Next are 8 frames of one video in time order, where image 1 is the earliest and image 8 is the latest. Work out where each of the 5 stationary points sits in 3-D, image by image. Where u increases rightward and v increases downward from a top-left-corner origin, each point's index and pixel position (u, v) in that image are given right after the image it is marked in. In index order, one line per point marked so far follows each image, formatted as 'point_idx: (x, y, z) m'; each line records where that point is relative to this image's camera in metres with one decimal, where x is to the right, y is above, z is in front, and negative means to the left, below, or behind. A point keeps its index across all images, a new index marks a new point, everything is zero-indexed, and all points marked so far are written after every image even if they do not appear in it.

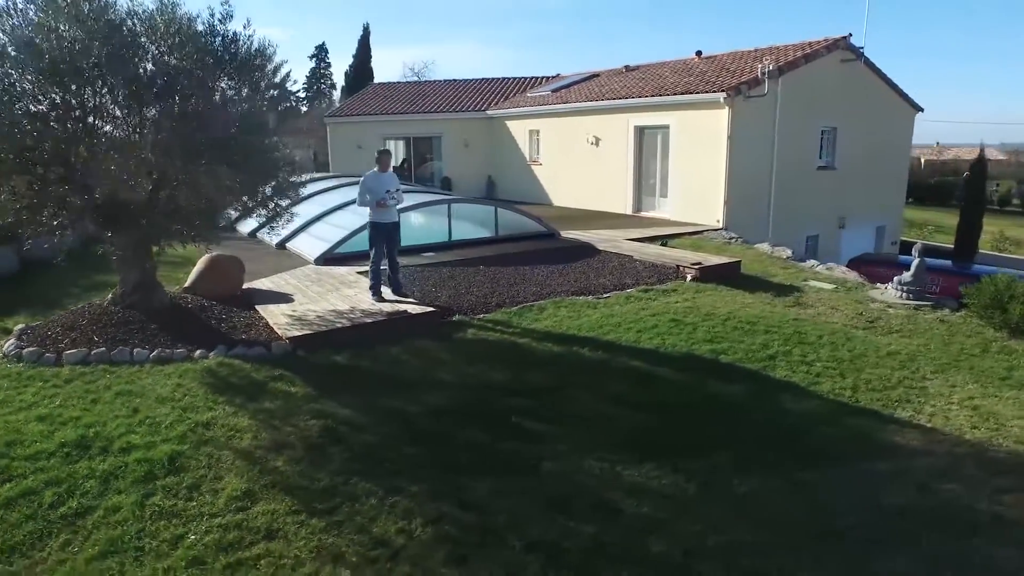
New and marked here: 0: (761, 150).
0: (+5.3, +2.9, +13.3) m
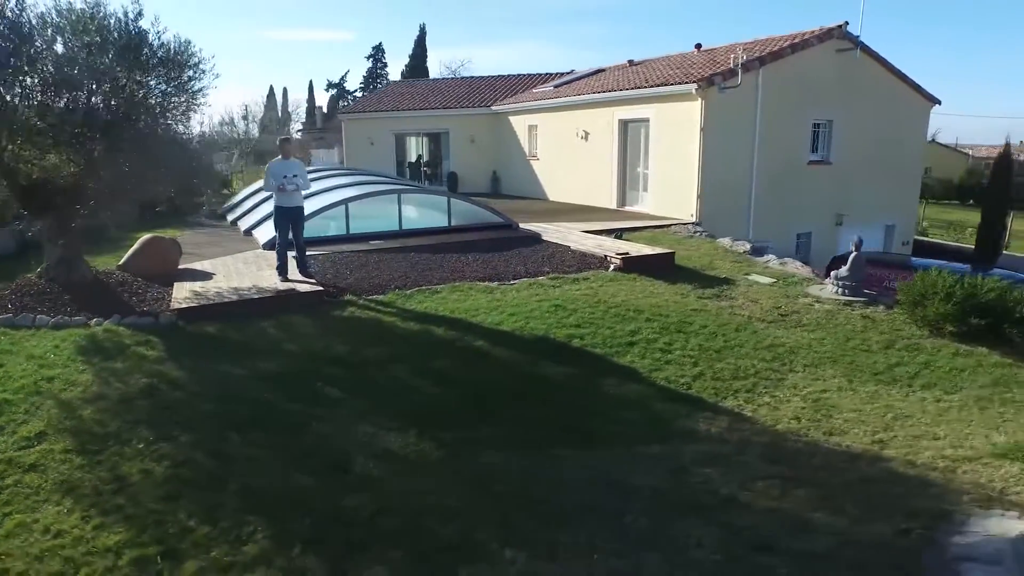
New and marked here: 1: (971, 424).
0: (+4.7, +3.0, +13.0) m
1: (+3.7, -1.1, +5.1) m
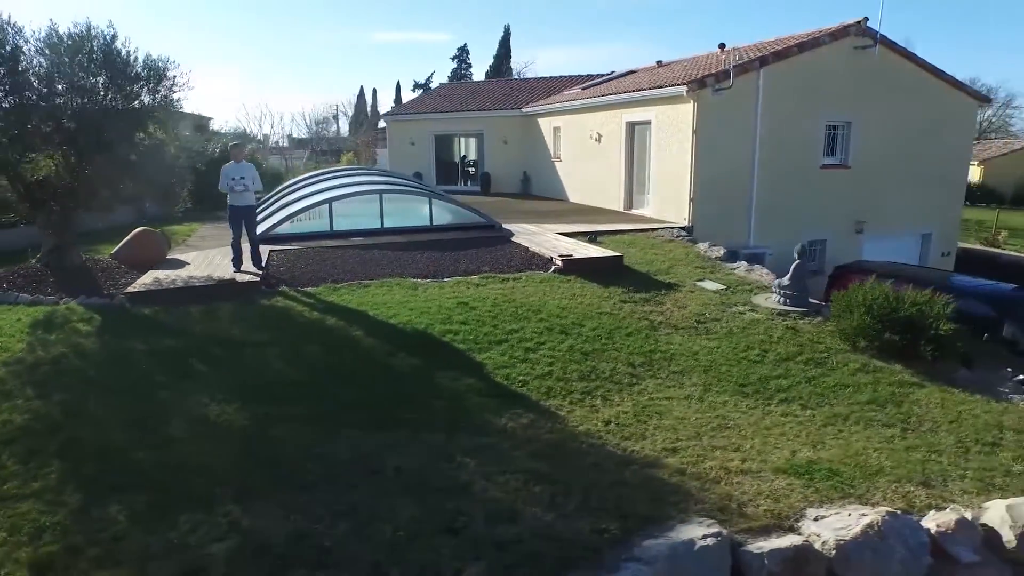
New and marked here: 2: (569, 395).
0: (+4.6, +2.9, +12.7) m
1: (+2.2, -1.2, +5.0) m
2: (+0.5, -1.0, +5.6) m
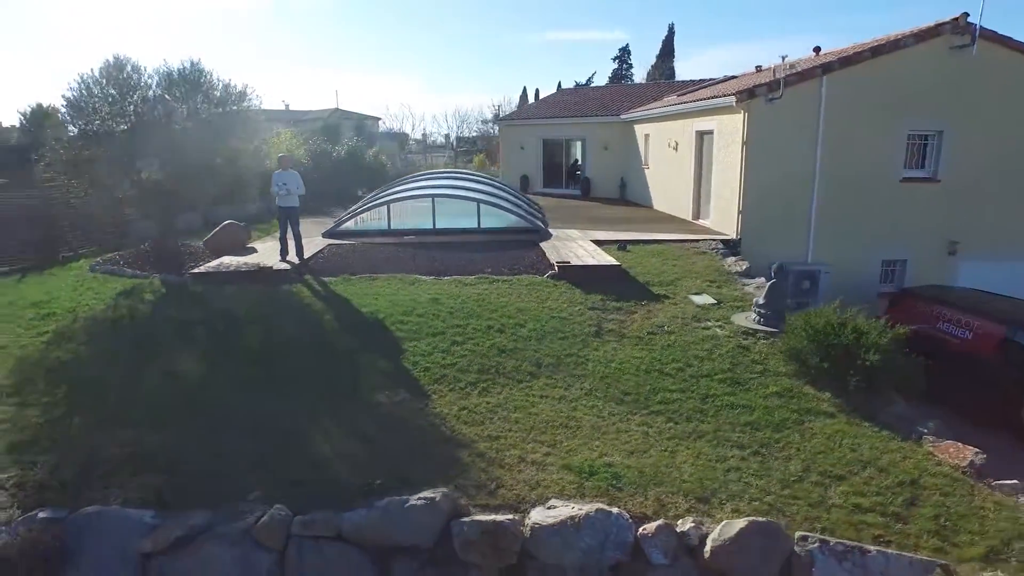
0: (+5.5, +2.5, +12.1) m
1: (+0.9, -1.3, +5.4) m
2: (-0.6, -1.0, +6.4) m
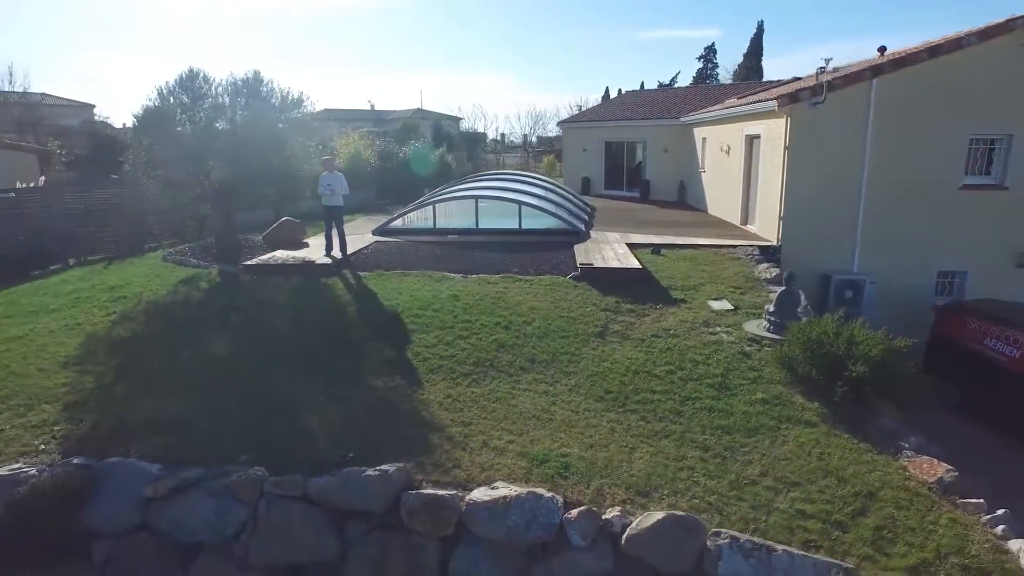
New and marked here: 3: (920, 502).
0: (+6.2, +2.3, +11.7) m
1: (+0.6, -1.4, +5.7) m
2: (-0.7, -1.0, +6.9) m
3: (+3.2, -1.7, +4.9) m
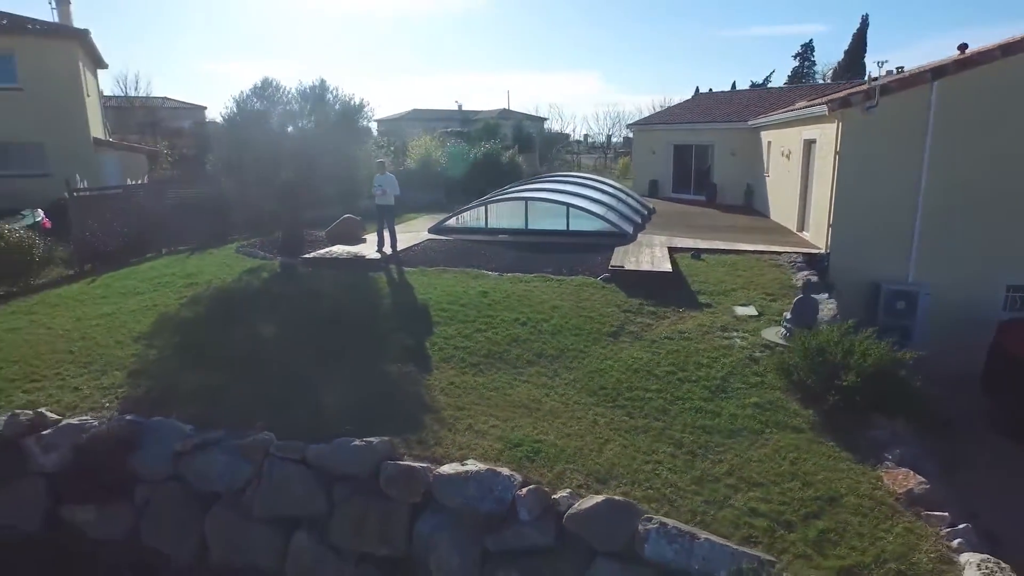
0: (+6.9, +2.1, +11.3) m
1: (+0.5, -1.4, +6.1) m
2: (-0.6, -0.9, +7.5) m
3: (+2.9, -1.8, +4.9) m
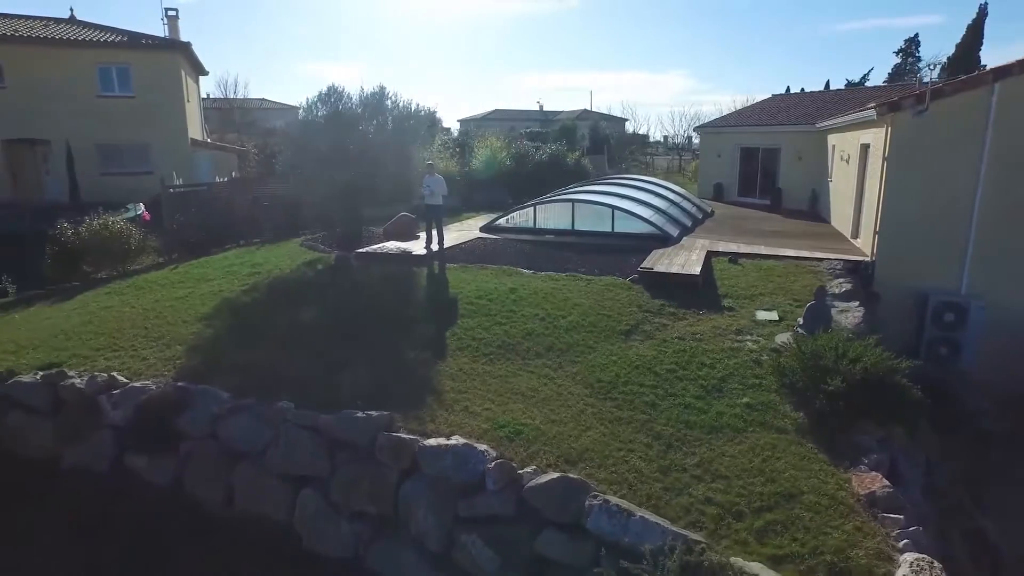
0: (+7.6, +1.9, +10.8) m
1: (+0.4, -1.3, +6.5) m
2: (-0.5, -0.8, +8.1) m
3: (+2.6, -1.8, +5.1) m
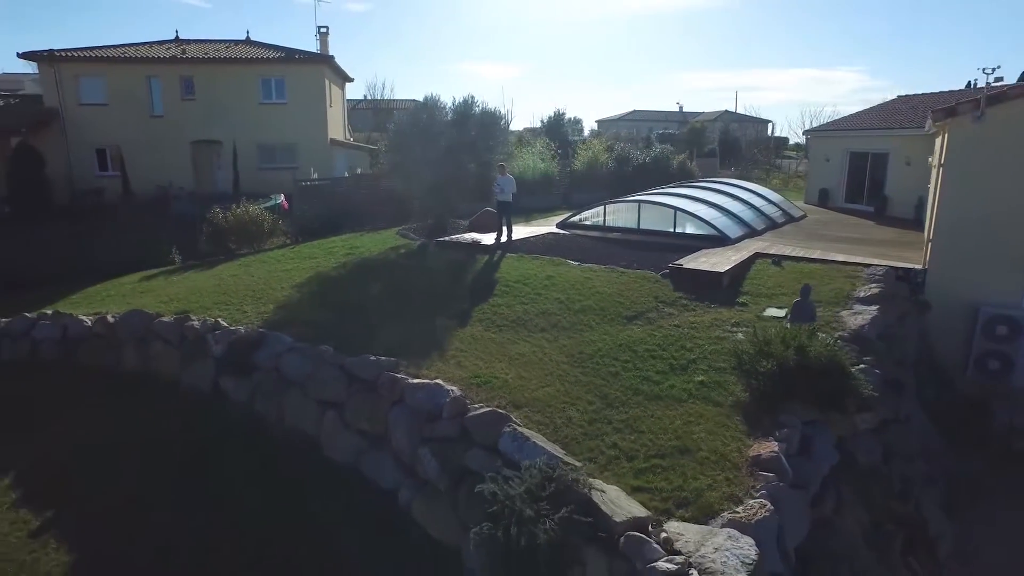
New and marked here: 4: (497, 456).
0: (+8.3, +1.7, +10.4) m
1: (+0.1, -1.1, +7.9) m
2: (-0.4, -0.6, +9.6) m
3: (+2.0, -1.7, +6.0) m
4: (-0.1, -1.7, +6.1) m
